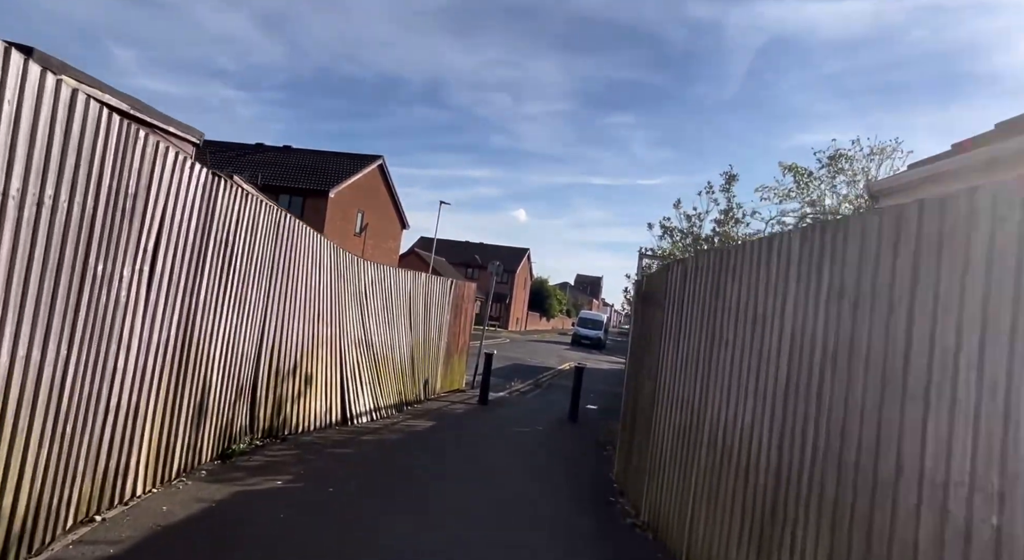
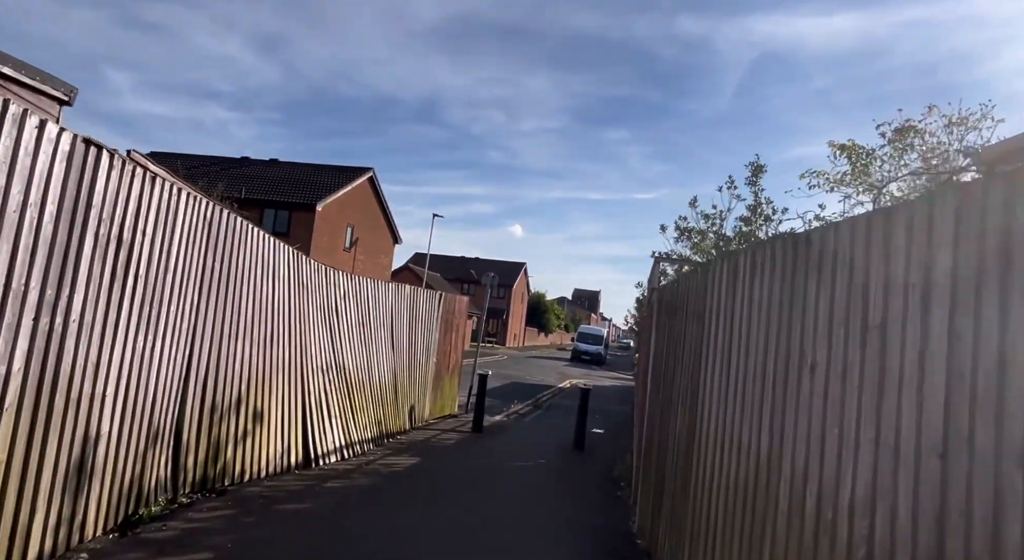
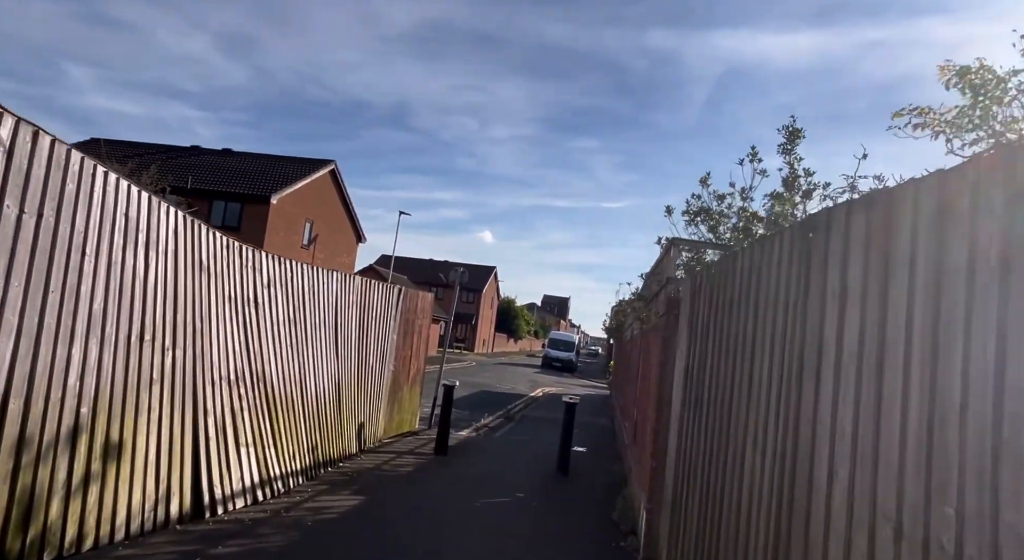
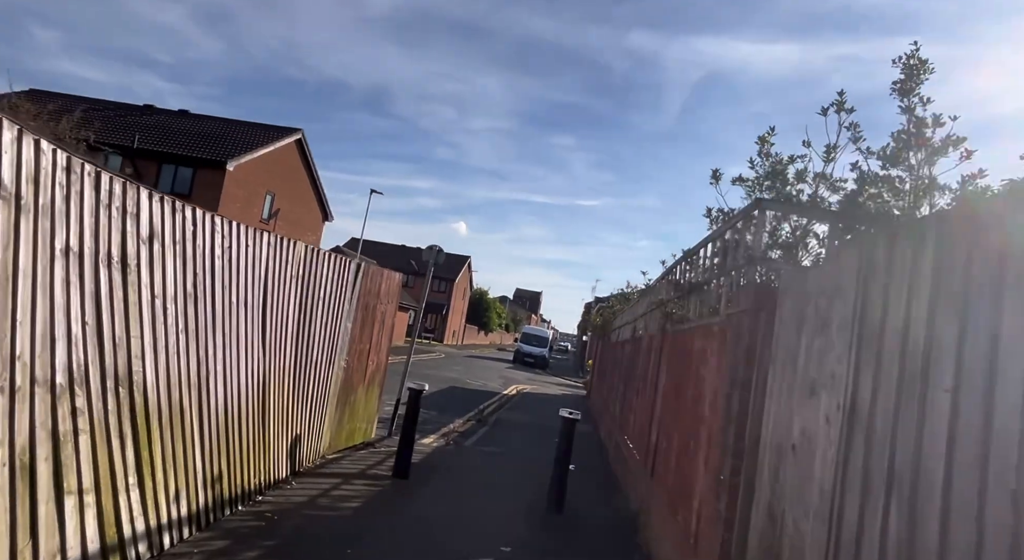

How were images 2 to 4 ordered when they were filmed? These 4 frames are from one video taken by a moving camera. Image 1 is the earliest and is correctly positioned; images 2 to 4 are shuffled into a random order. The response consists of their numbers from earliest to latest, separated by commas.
2, 3, 4
